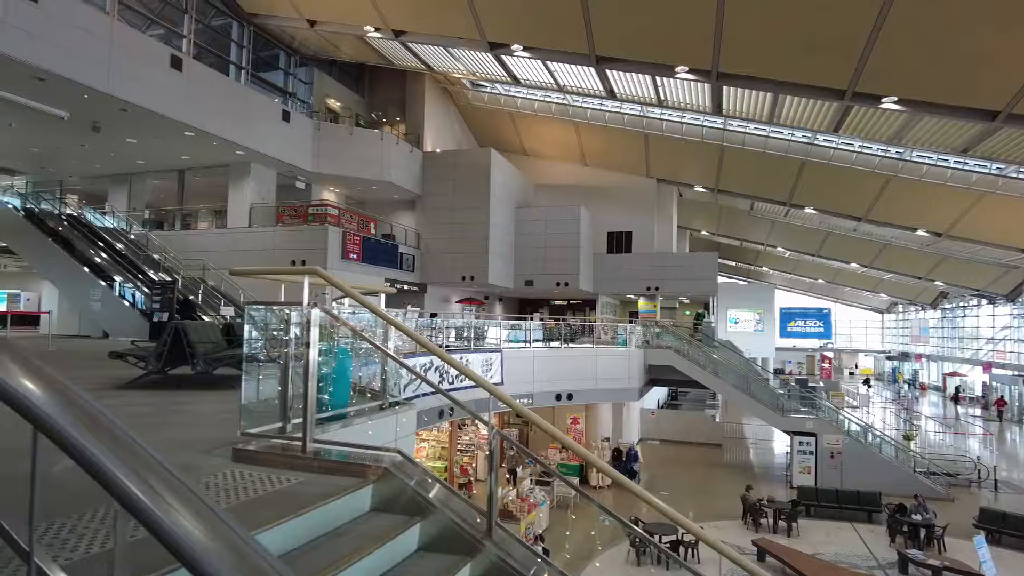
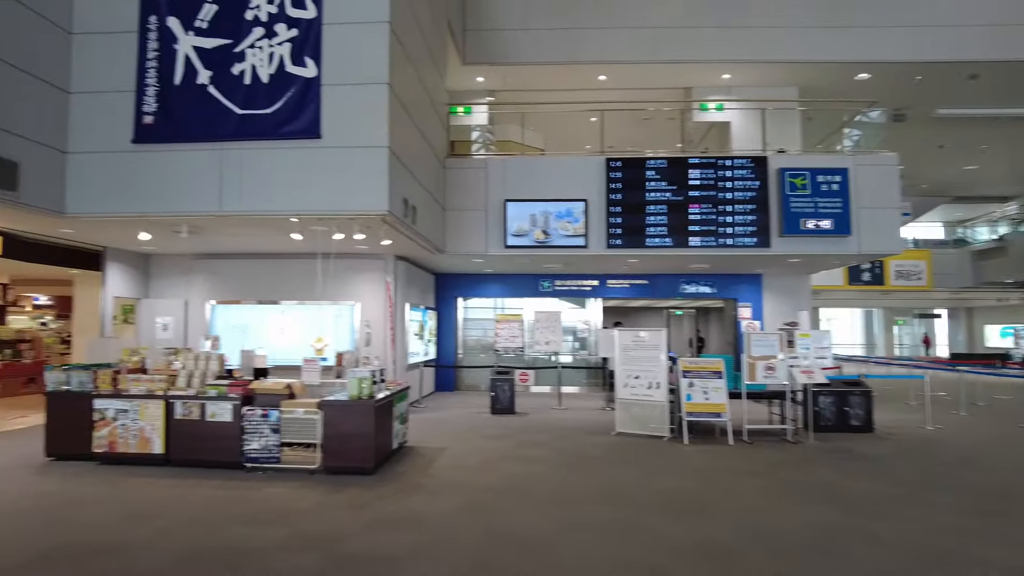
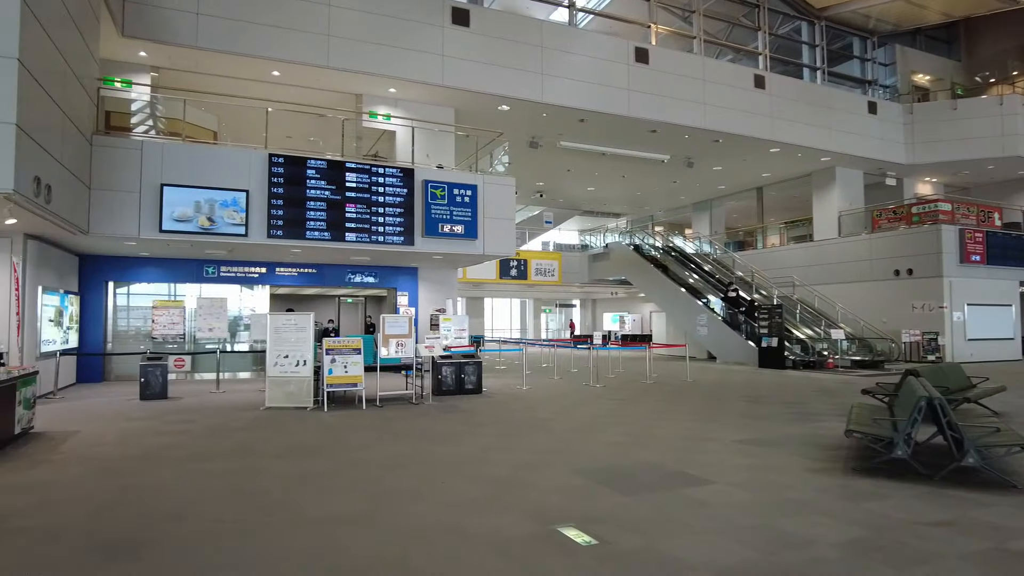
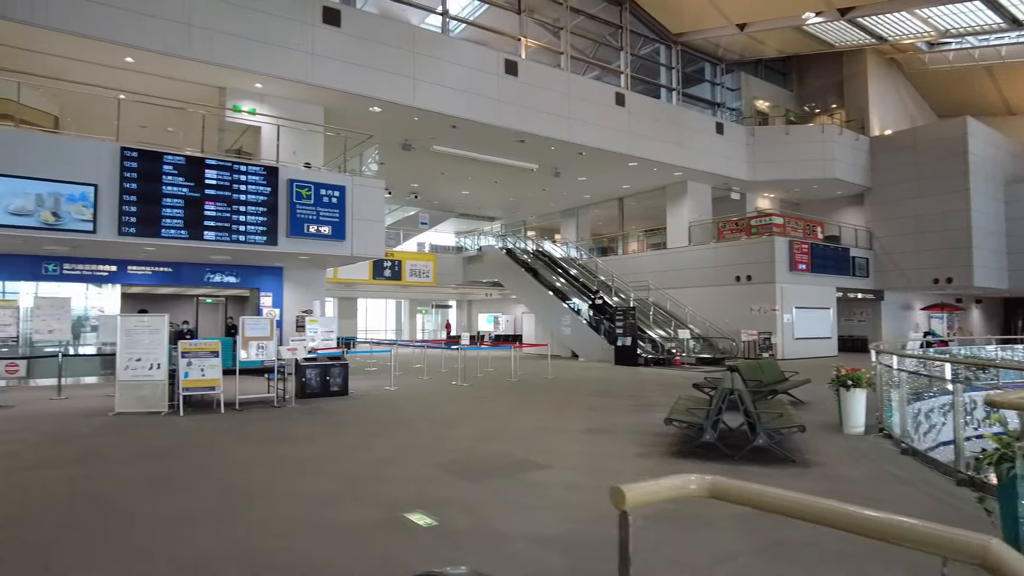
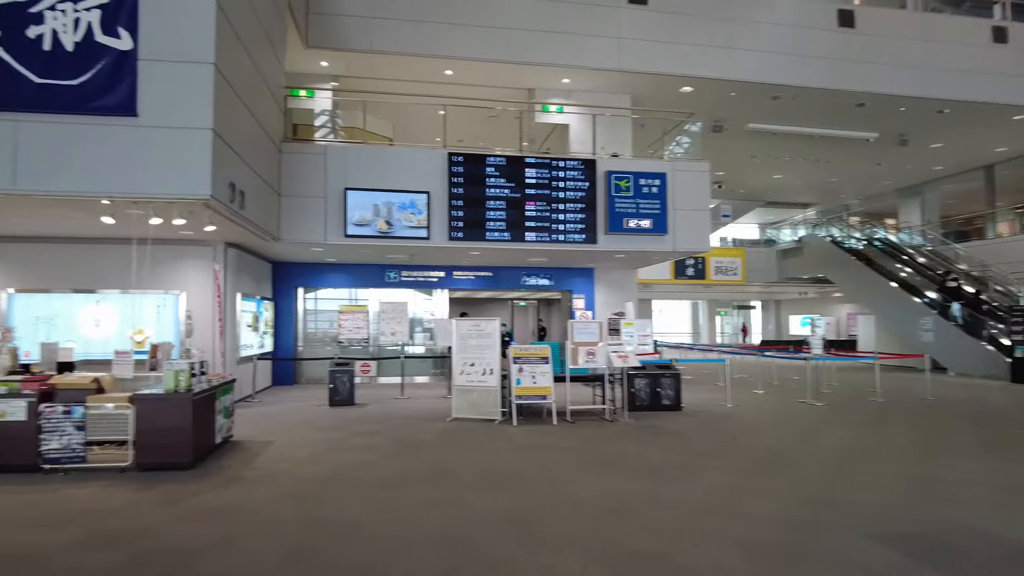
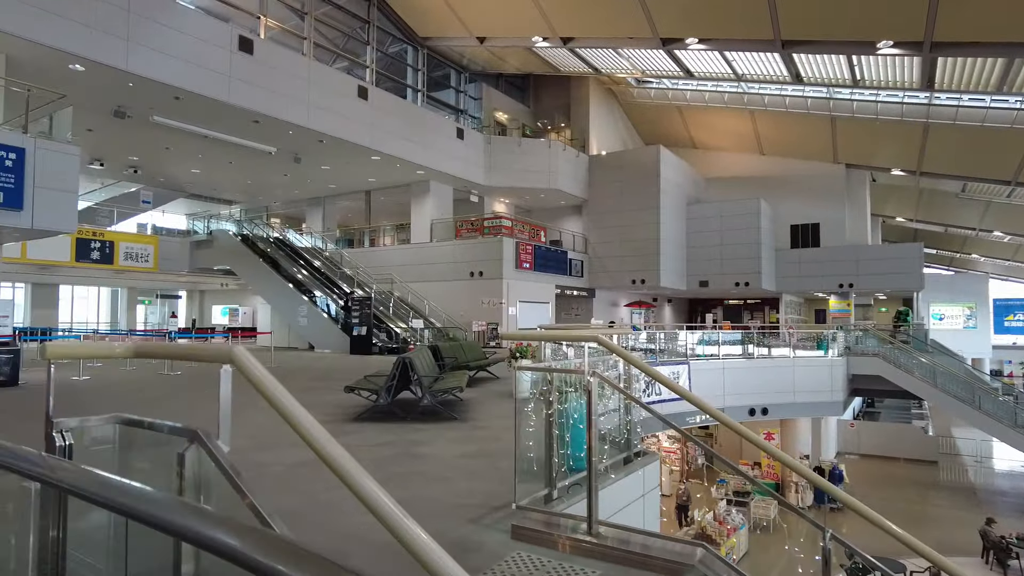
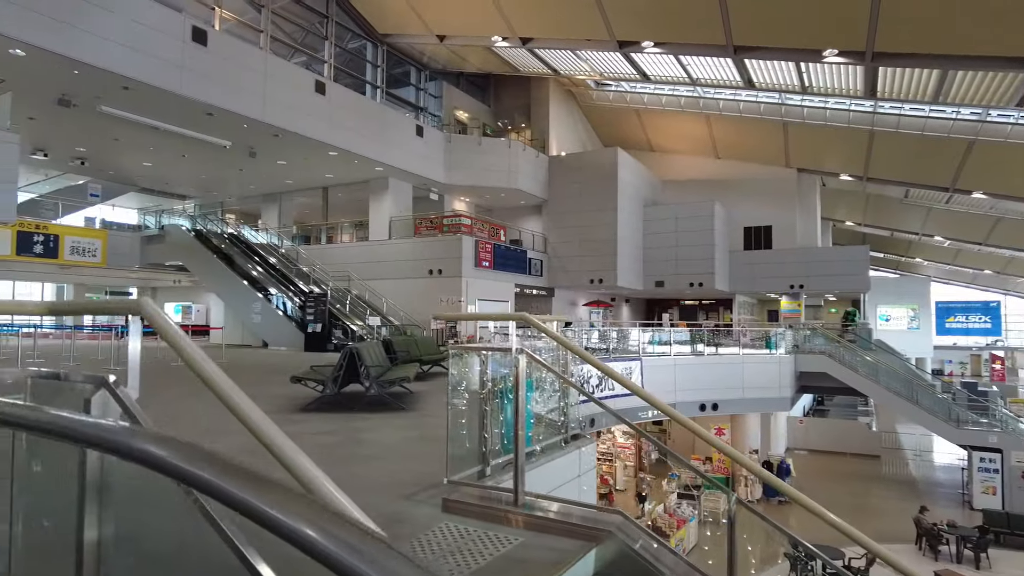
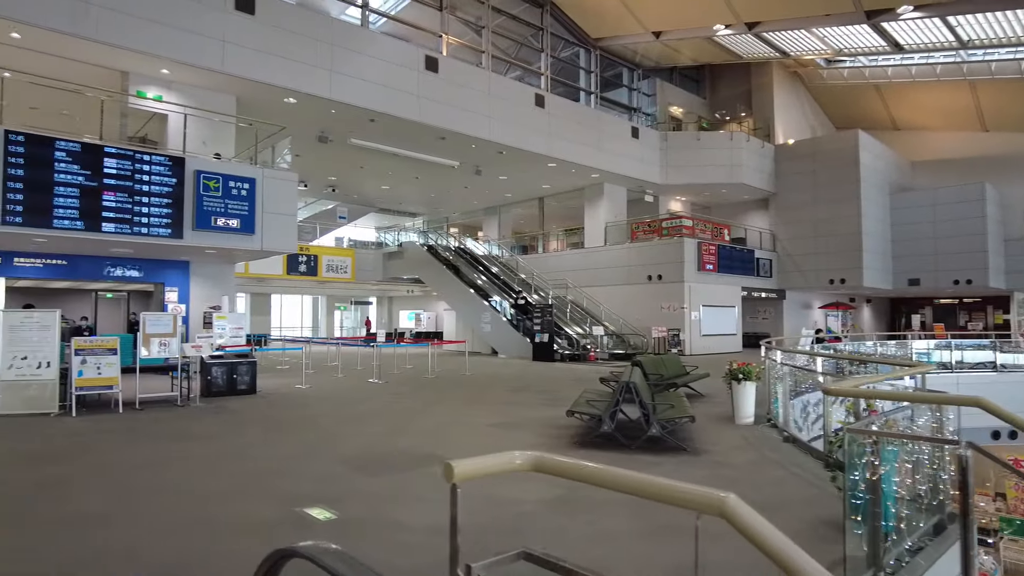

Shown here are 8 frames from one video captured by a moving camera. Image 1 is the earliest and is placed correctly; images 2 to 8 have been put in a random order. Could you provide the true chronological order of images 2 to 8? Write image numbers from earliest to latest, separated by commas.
7, 6, 8, 4, 3, 5, 2
